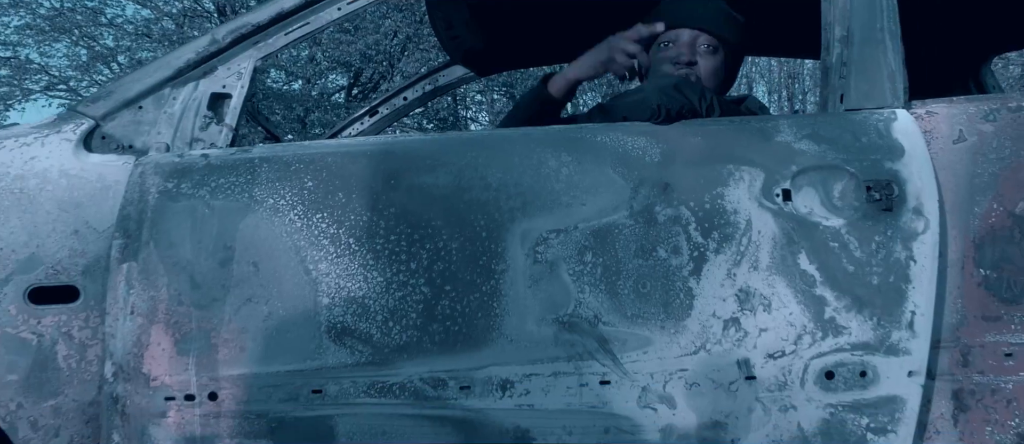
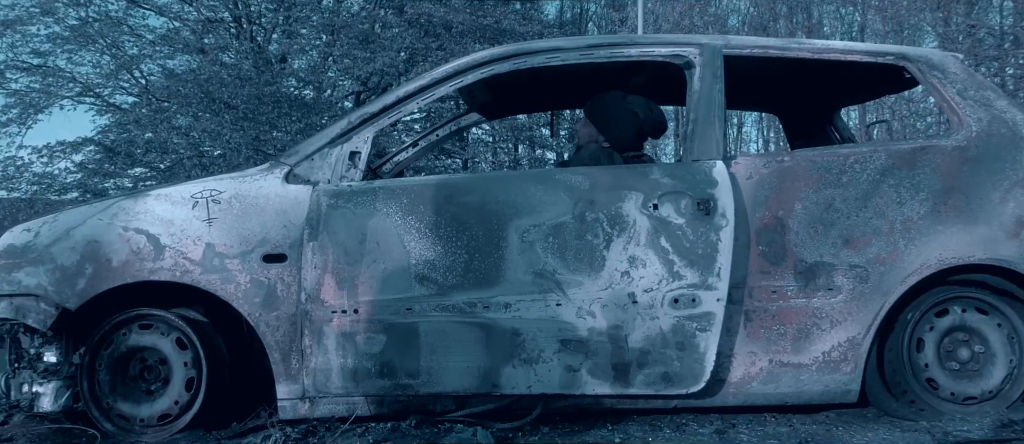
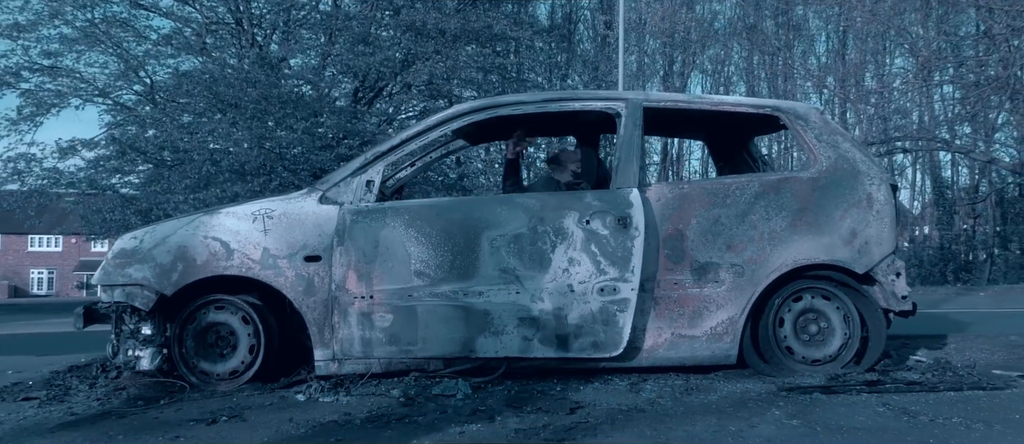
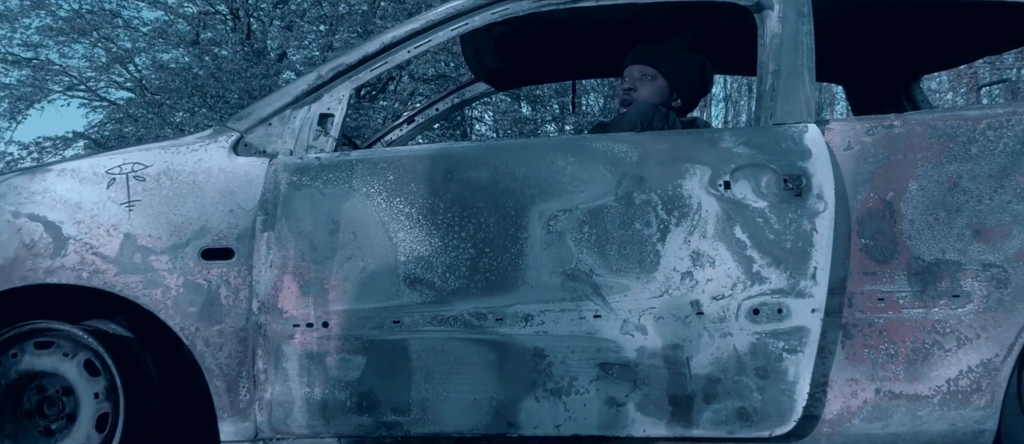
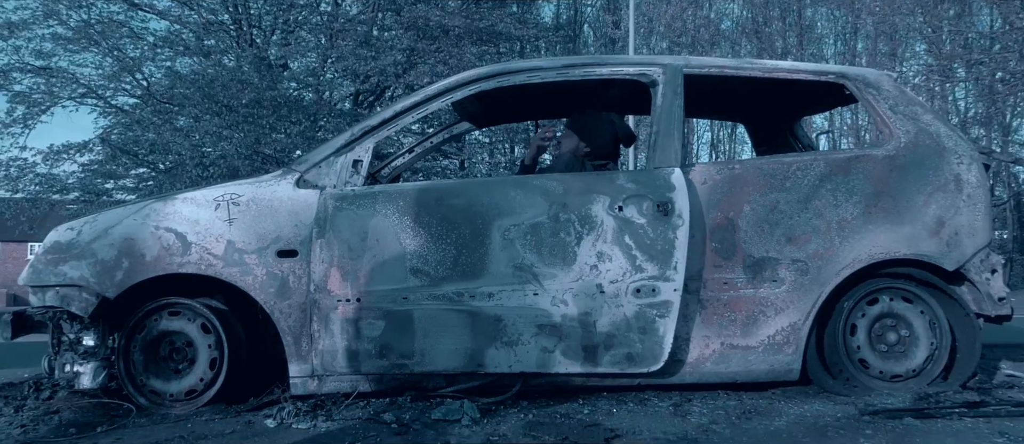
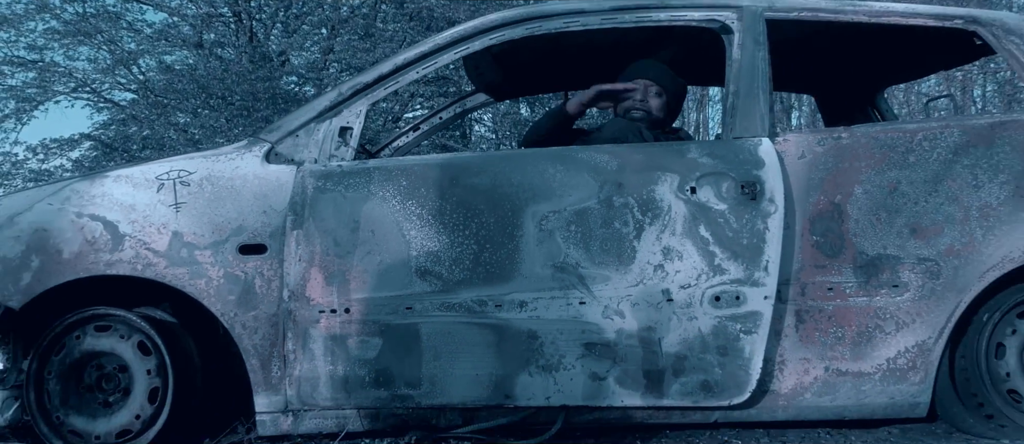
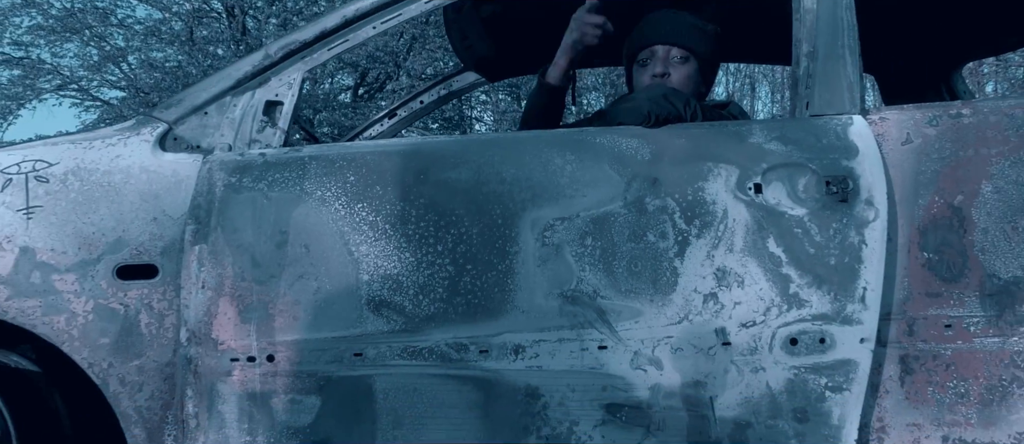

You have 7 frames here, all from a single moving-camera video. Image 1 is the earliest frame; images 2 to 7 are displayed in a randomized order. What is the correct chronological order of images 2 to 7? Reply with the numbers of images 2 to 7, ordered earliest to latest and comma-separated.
7, 4, 6, 2, 5, 3
